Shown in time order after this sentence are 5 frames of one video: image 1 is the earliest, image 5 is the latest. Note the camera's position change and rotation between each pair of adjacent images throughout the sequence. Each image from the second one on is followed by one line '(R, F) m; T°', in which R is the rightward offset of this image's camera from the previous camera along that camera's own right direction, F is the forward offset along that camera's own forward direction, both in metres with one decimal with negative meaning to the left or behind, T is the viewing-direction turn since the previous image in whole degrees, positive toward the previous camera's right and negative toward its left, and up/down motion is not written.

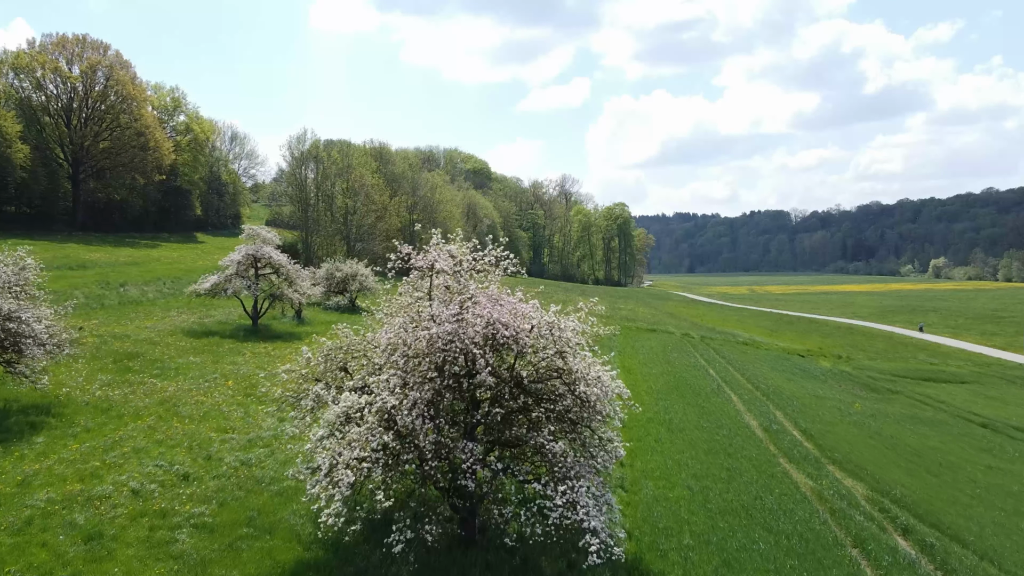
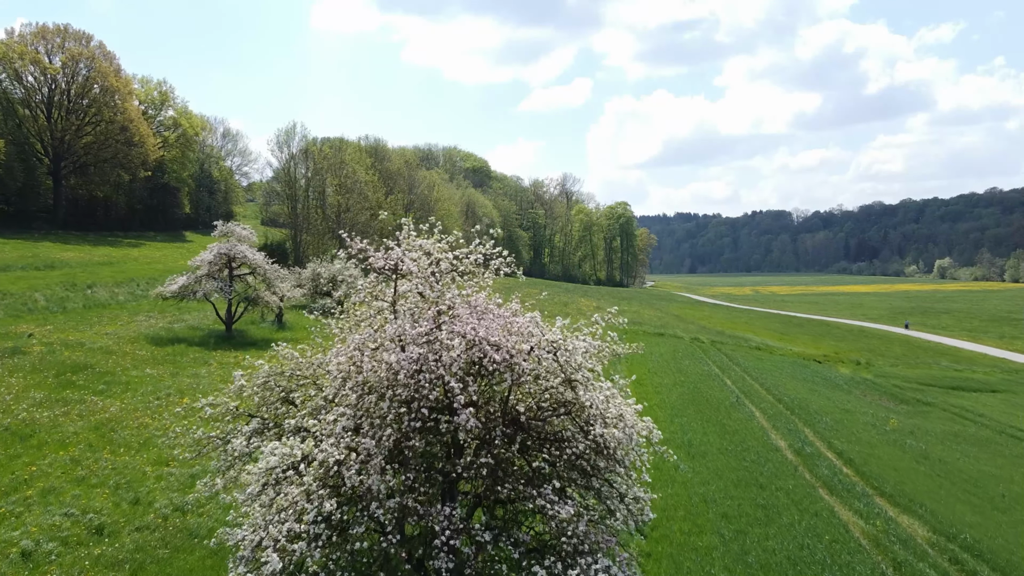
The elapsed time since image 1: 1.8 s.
(+0.1, +3.1) m; 0°
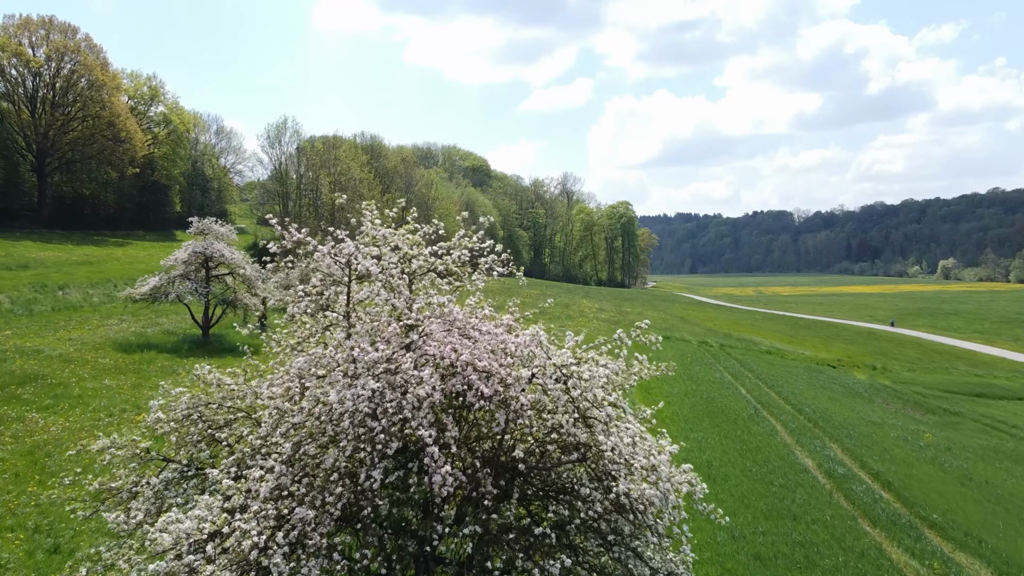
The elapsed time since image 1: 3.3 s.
(+0.1, +2.3) m; 0°
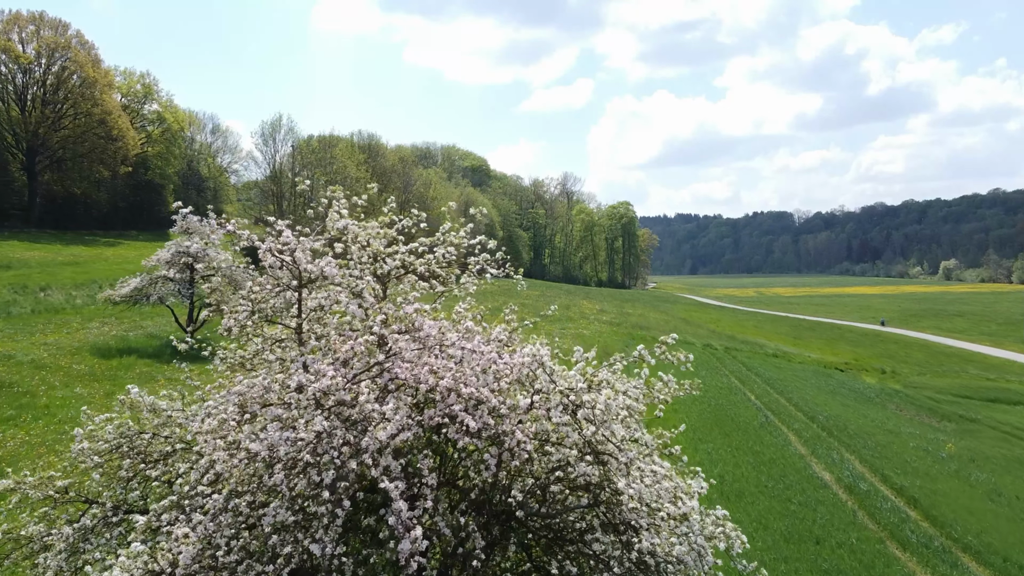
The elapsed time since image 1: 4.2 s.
(+0.1, +1.3) m; 0°
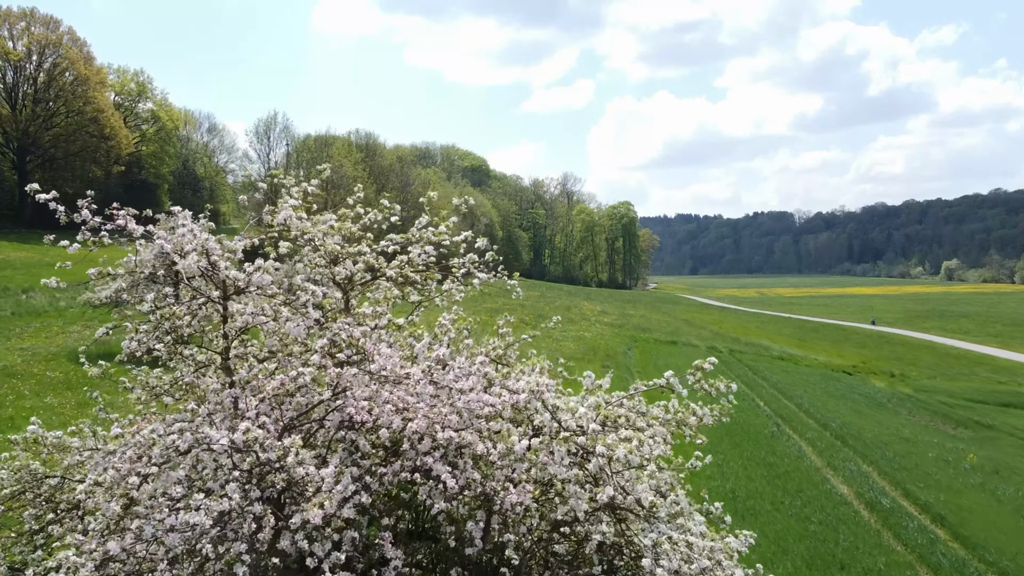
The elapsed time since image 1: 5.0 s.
(+0.1, +1.2) m; 0°
